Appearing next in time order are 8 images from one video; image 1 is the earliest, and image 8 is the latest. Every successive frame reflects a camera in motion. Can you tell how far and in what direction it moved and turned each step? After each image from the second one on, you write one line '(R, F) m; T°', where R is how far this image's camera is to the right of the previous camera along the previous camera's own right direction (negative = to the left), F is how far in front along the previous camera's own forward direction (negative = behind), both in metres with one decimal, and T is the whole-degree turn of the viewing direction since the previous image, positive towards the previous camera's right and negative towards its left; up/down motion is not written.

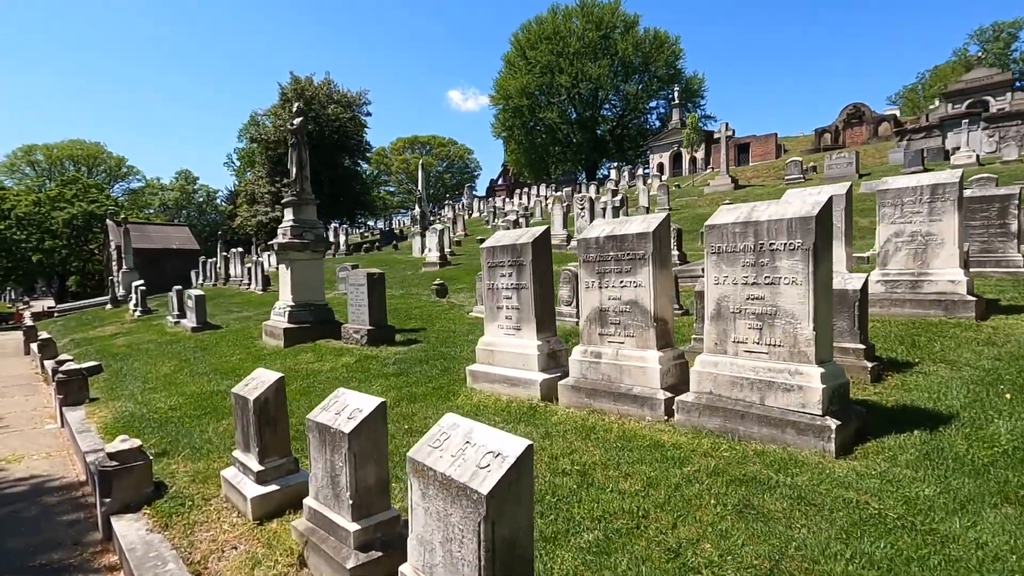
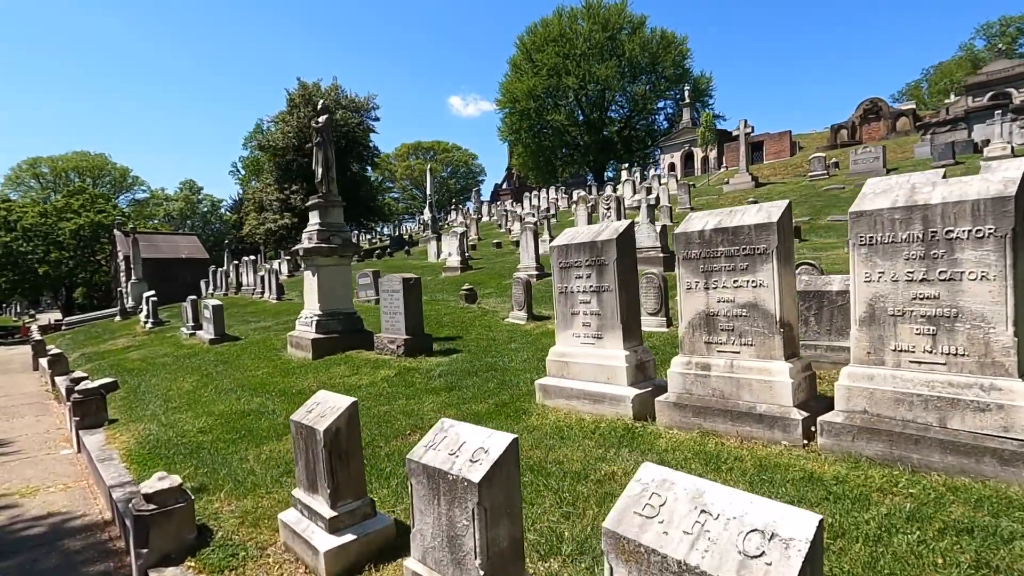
(-0.7, +0.7) m; 0°
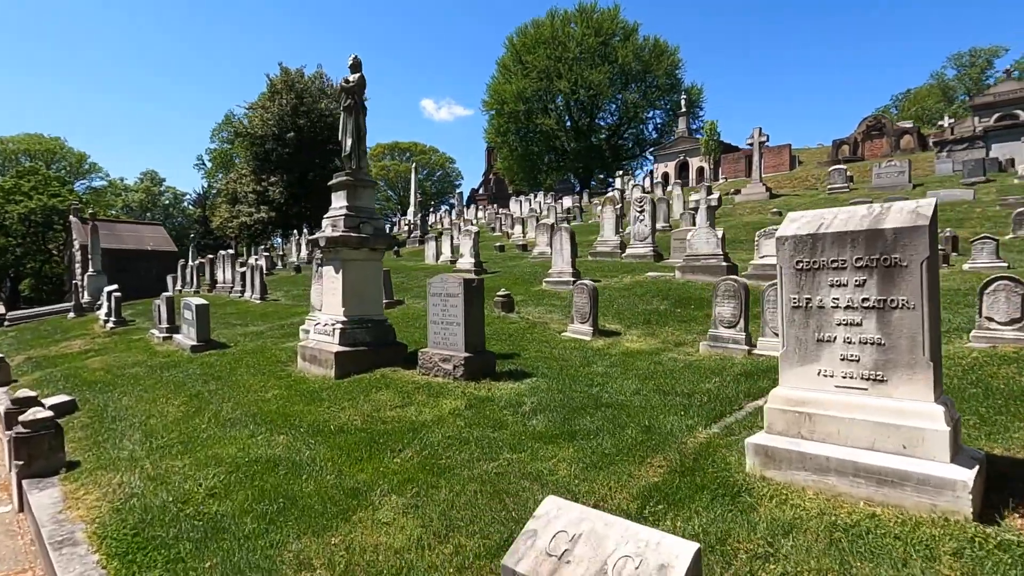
(-1.7, +2.1) m; +3°
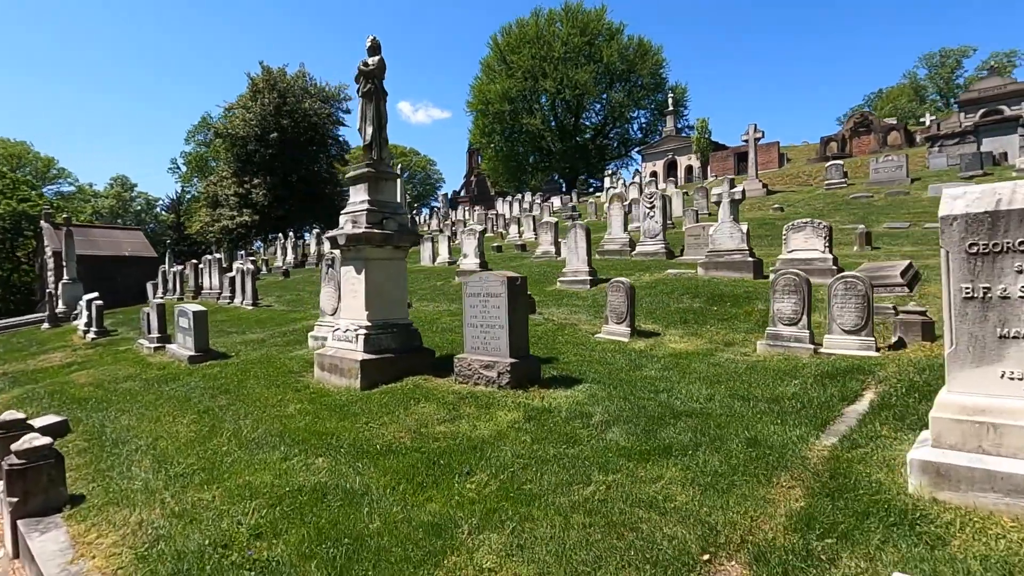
(-0.8, +0.7) m; +2°
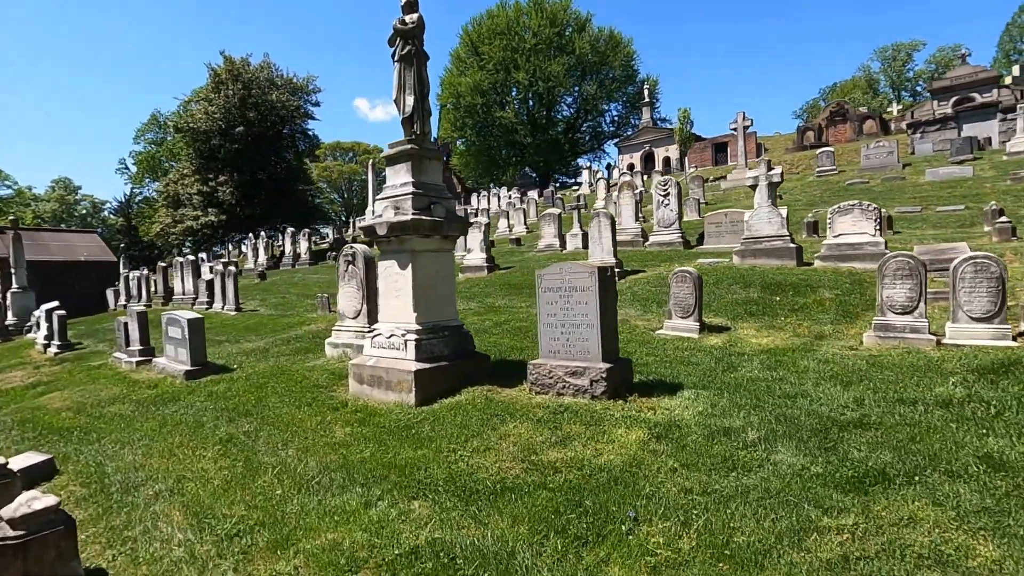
(-1.3, +1.1) m; +4°
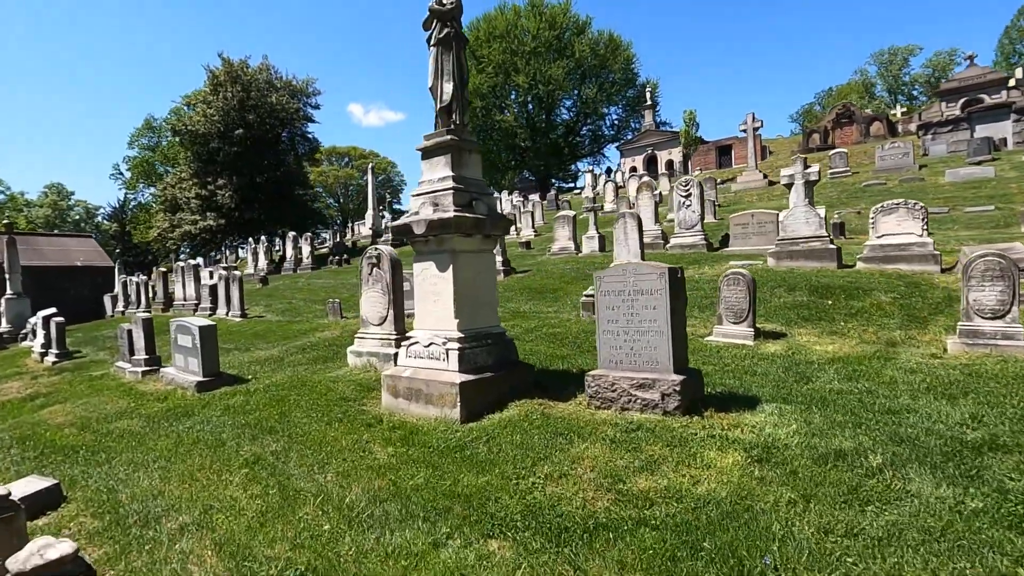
(-0.6, +0.6) m; 0°
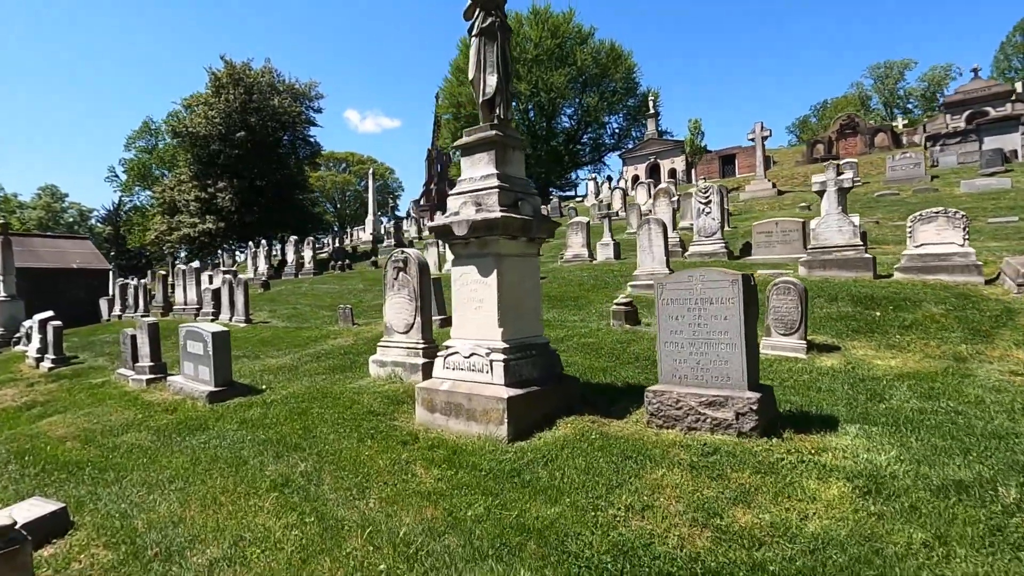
(-0.6, +0.5) m; +1°
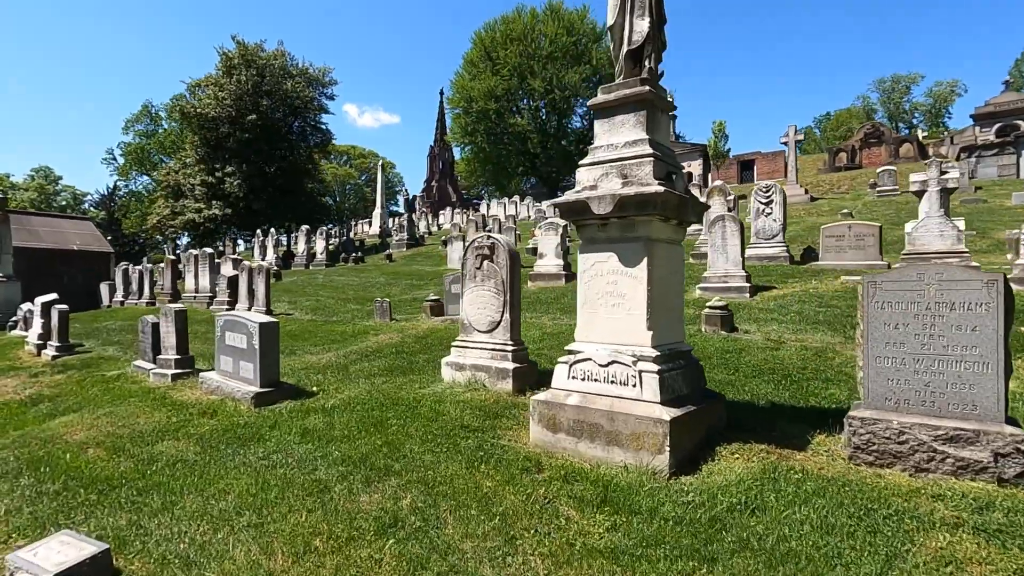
(-1.3, +1.1) m; +1°
